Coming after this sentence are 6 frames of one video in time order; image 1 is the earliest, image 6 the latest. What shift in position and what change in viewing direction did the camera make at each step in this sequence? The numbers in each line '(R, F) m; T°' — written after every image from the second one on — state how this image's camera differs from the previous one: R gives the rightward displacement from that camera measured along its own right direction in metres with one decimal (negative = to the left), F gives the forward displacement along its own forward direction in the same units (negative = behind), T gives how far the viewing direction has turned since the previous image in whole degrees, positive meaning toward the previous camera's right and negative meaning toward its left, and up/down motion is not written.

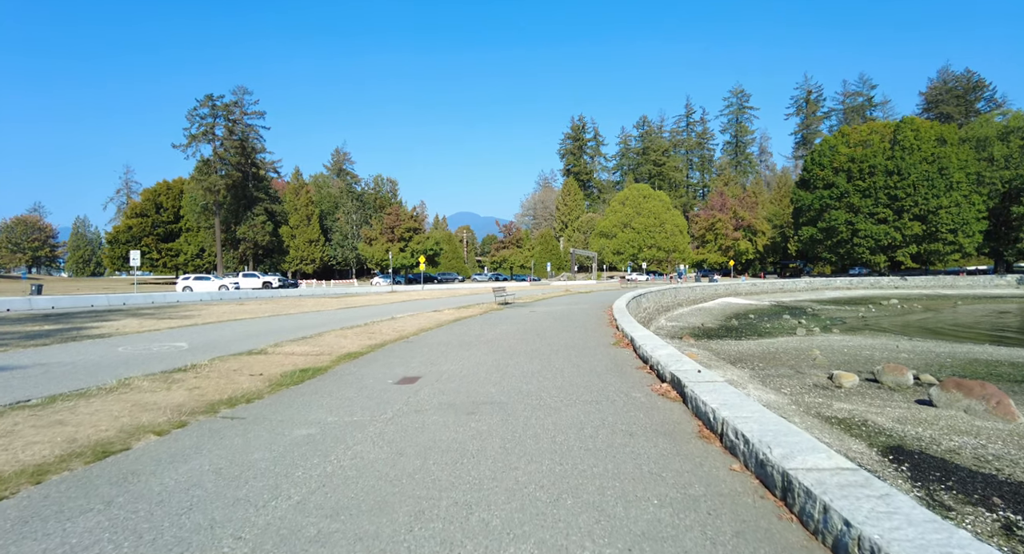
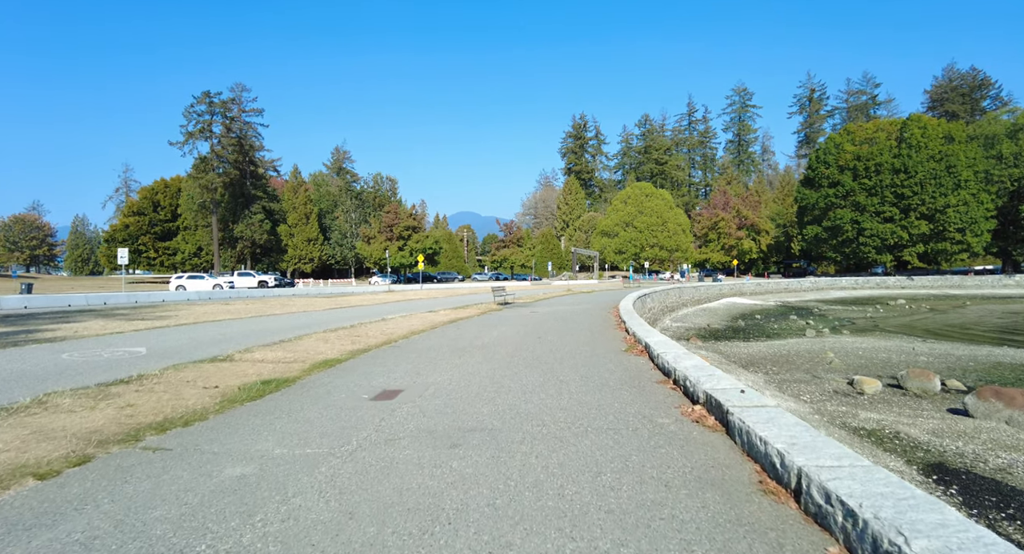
(0.0, +1.1) m; 0°
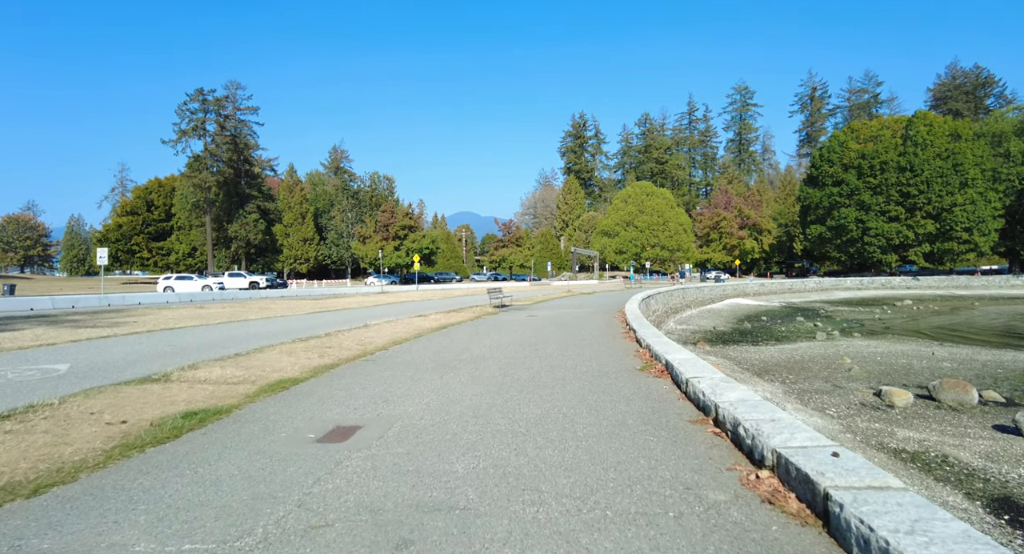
(+0.1, +1.5) m; 0°
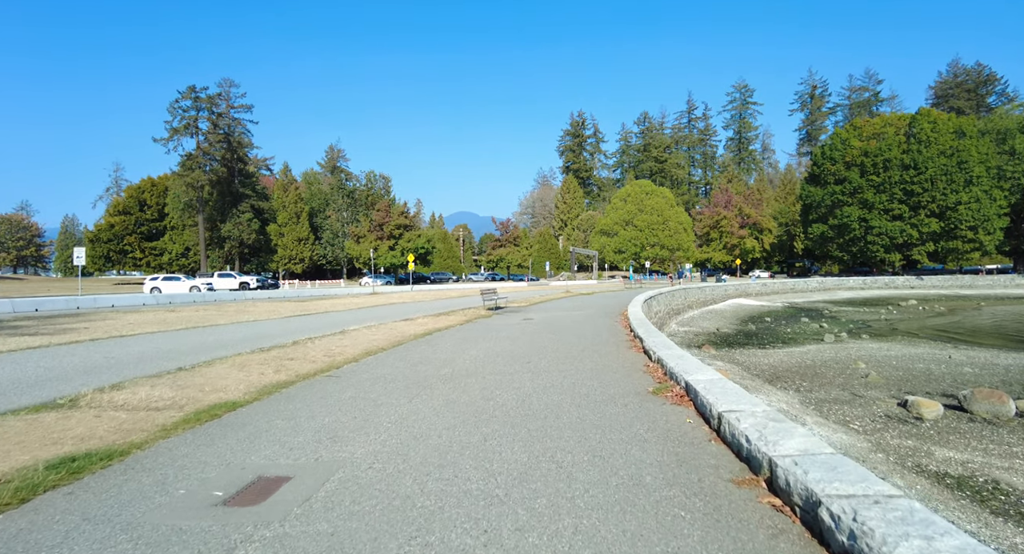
(+0.2, +1.3) m; 0°
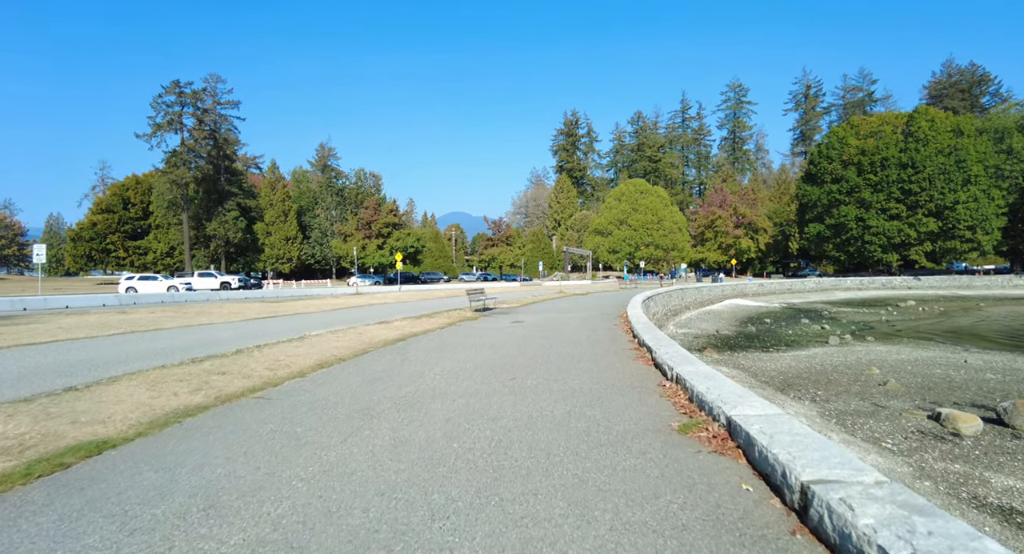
(+0.2, +1.6) m; +1°
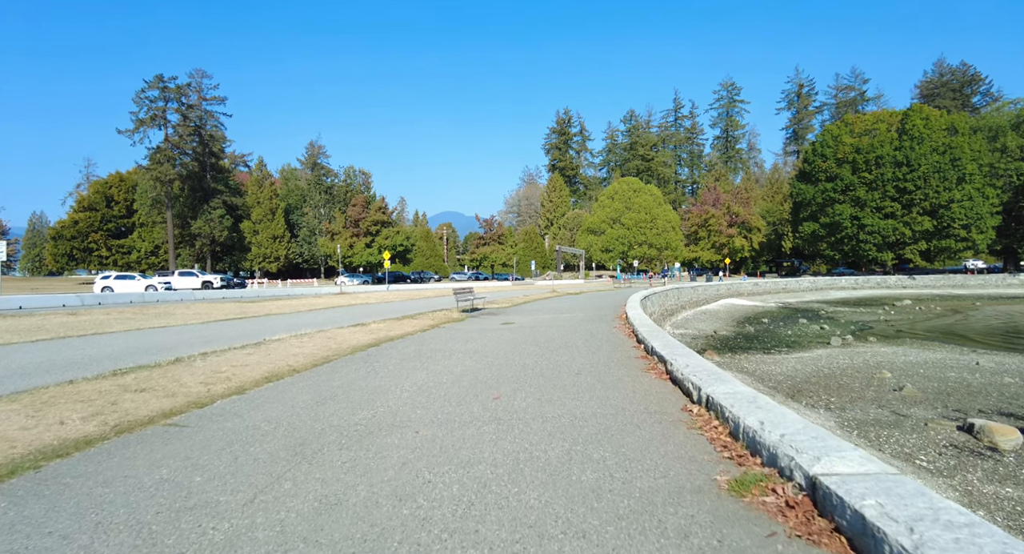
(+0.1, +1.3) m; +1°
